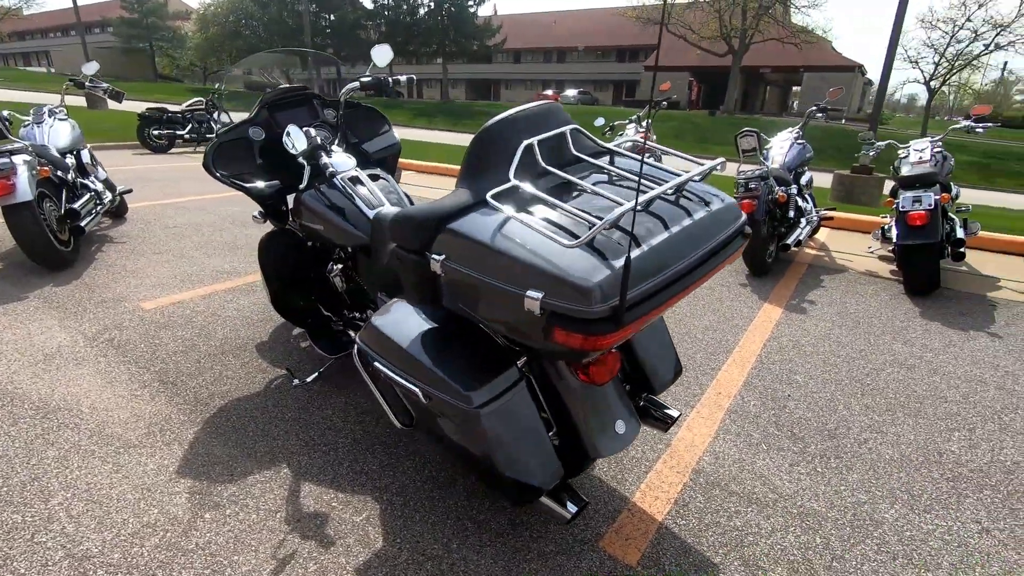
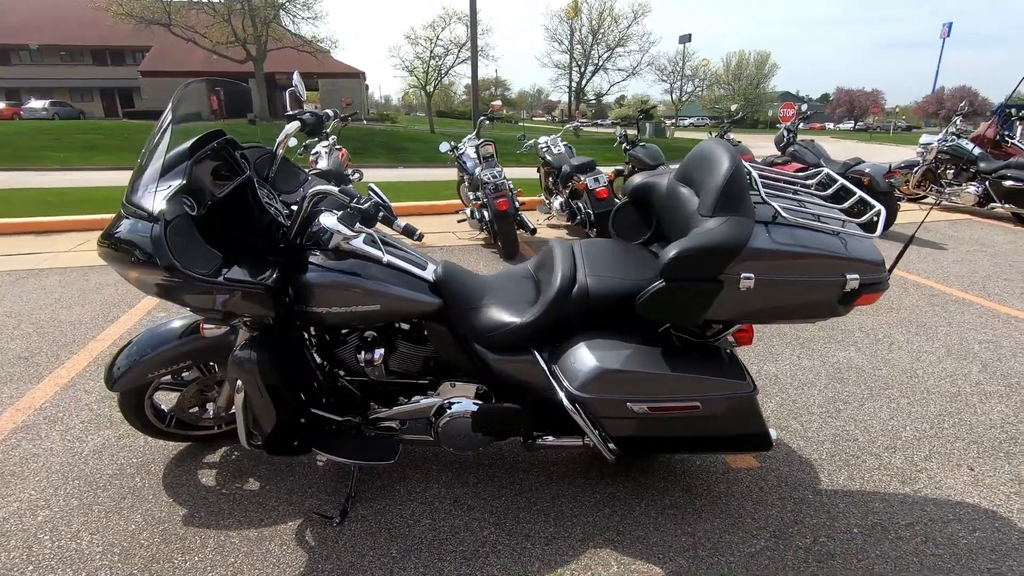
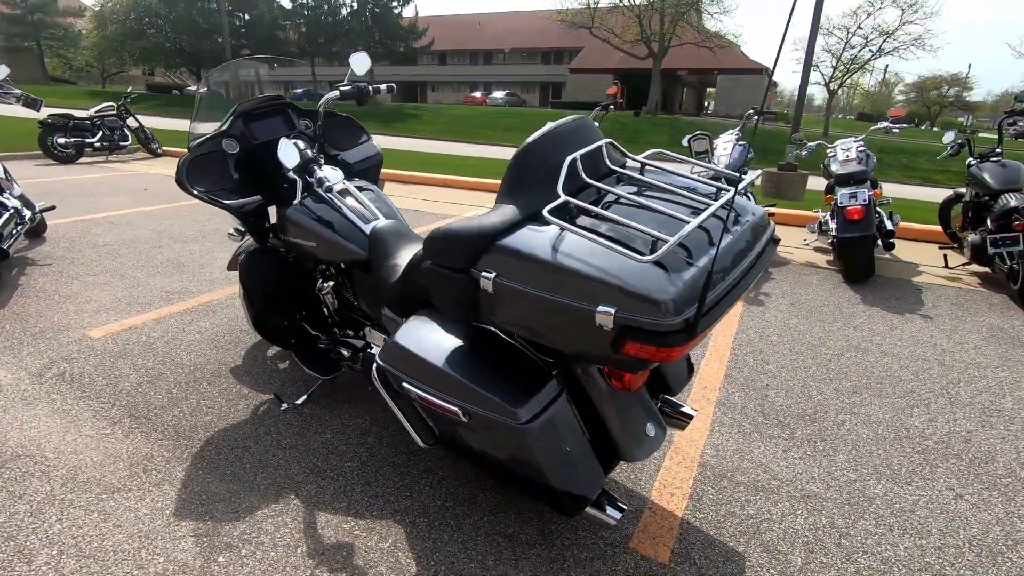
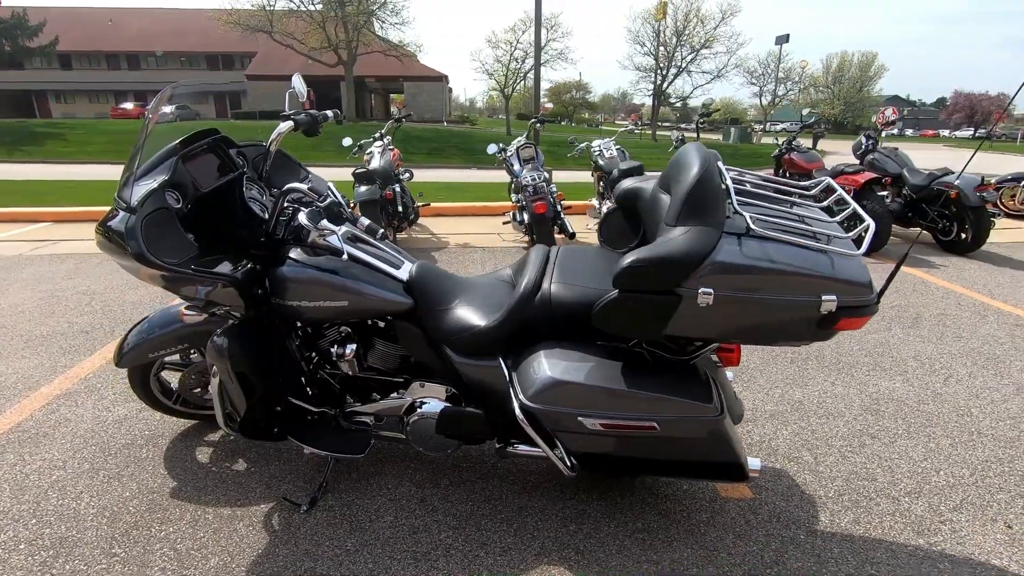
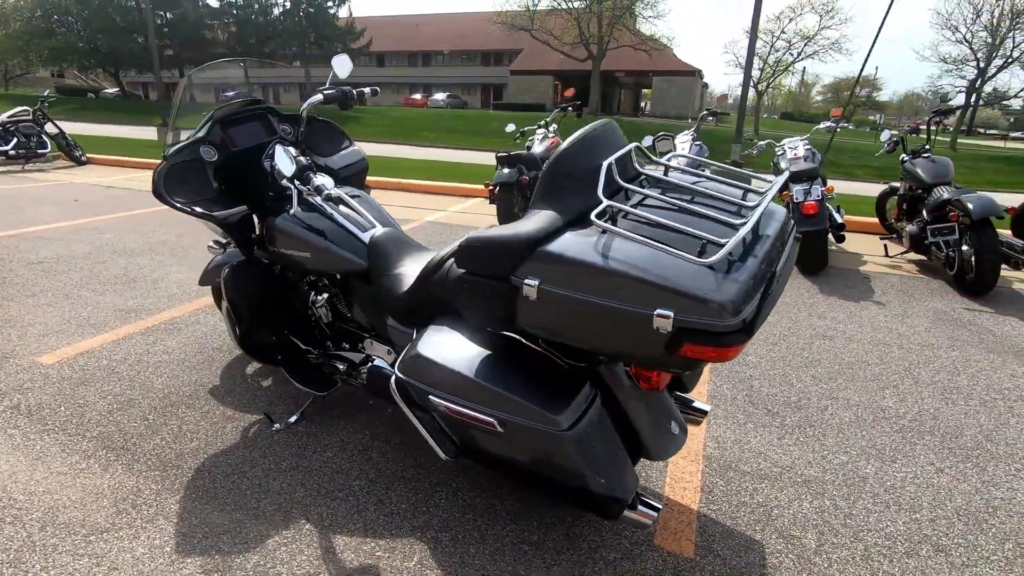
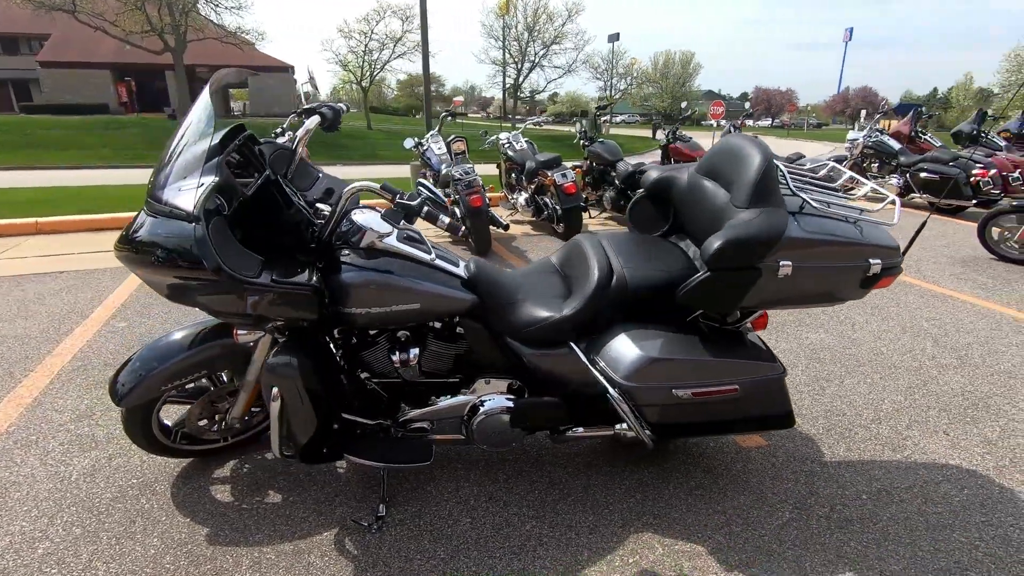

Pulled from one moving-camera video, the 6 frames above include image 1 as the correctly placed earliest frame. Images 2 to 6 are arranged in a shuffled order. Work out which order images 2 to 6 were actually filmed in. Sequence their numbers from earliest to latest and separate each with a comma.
3, 5, 4, 2, 6
